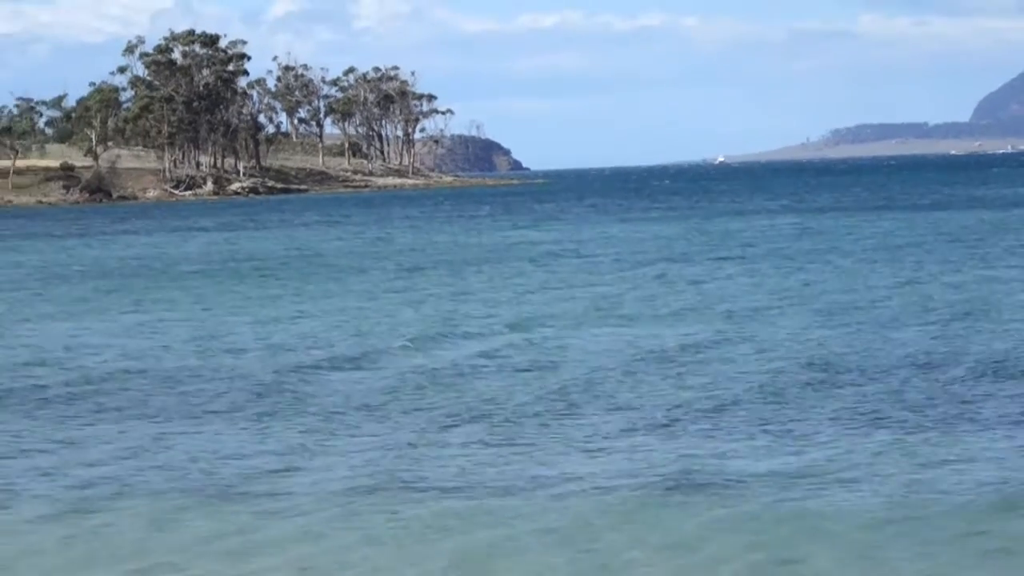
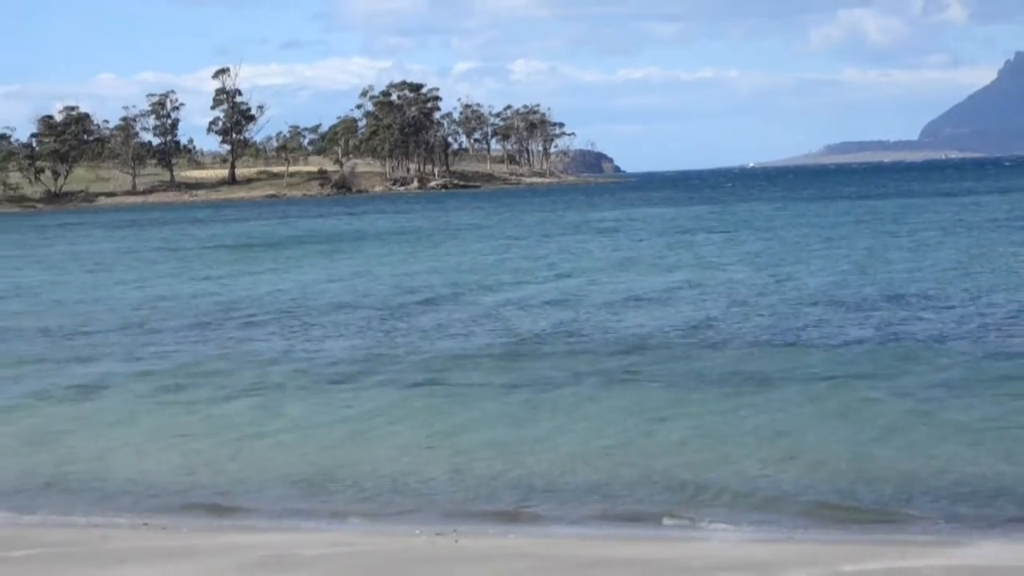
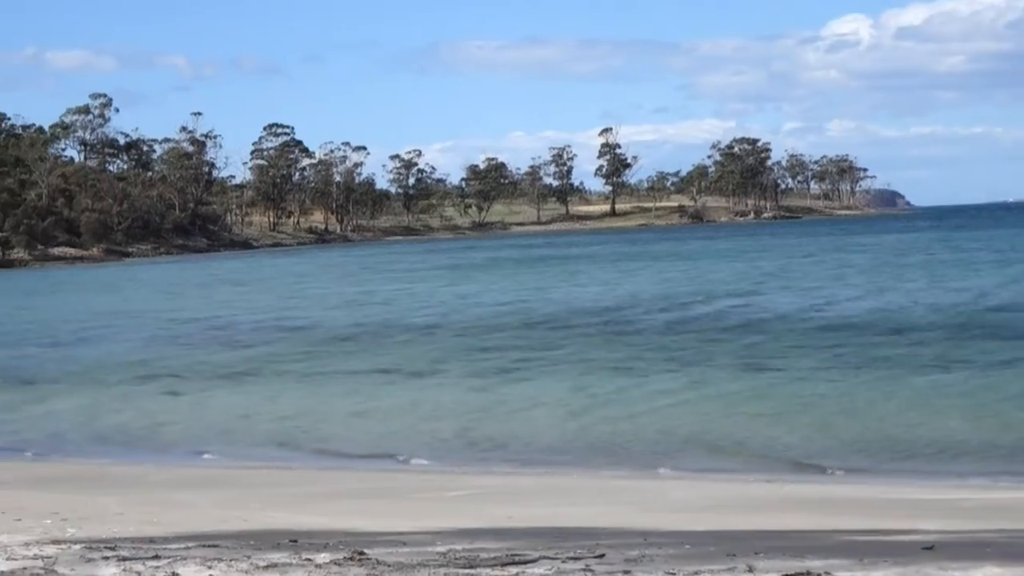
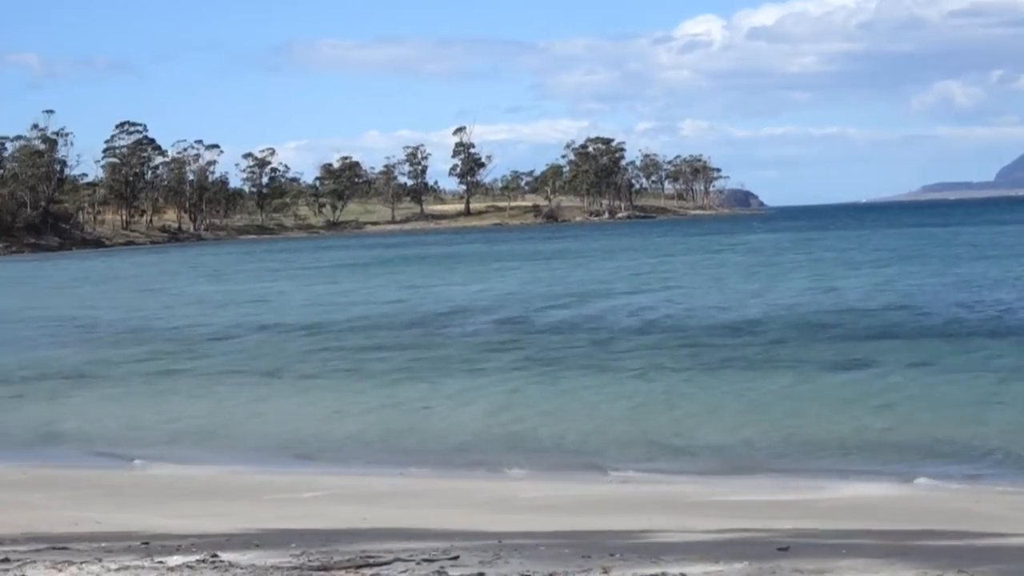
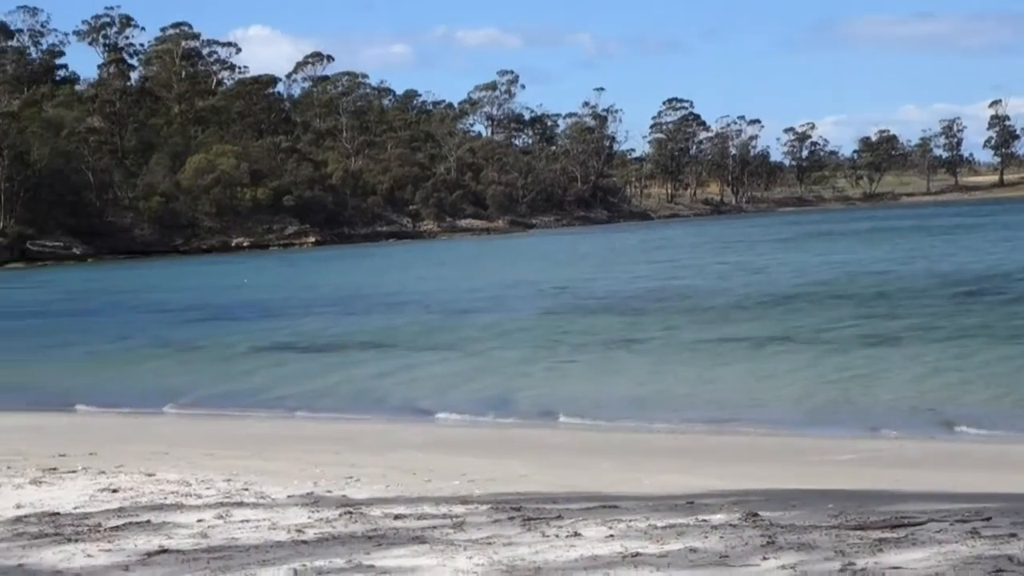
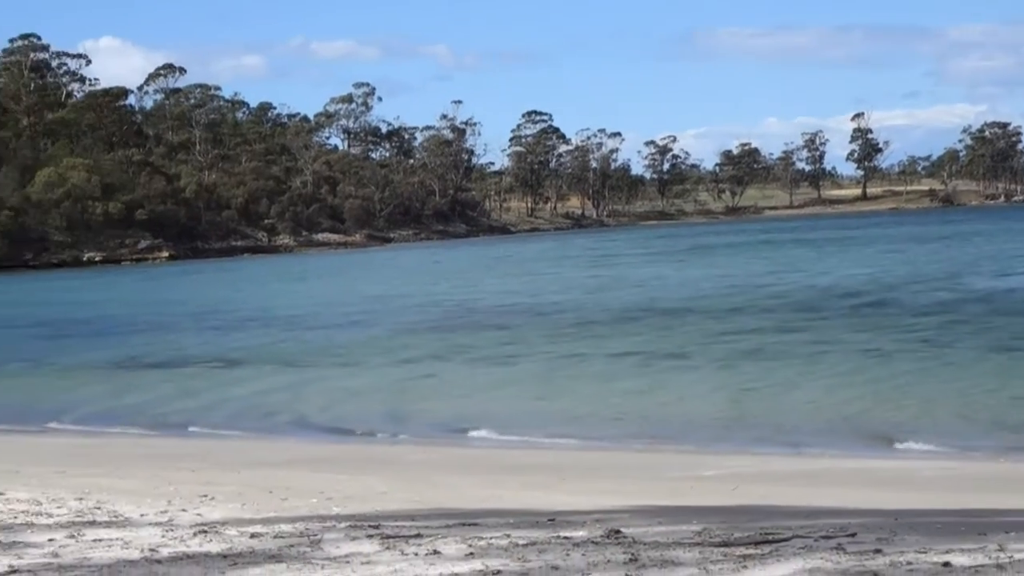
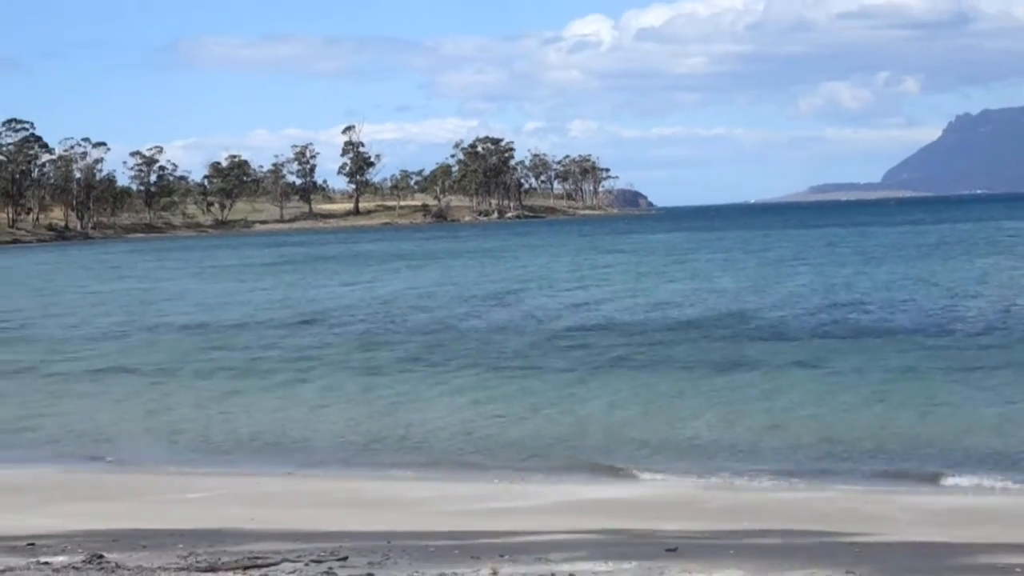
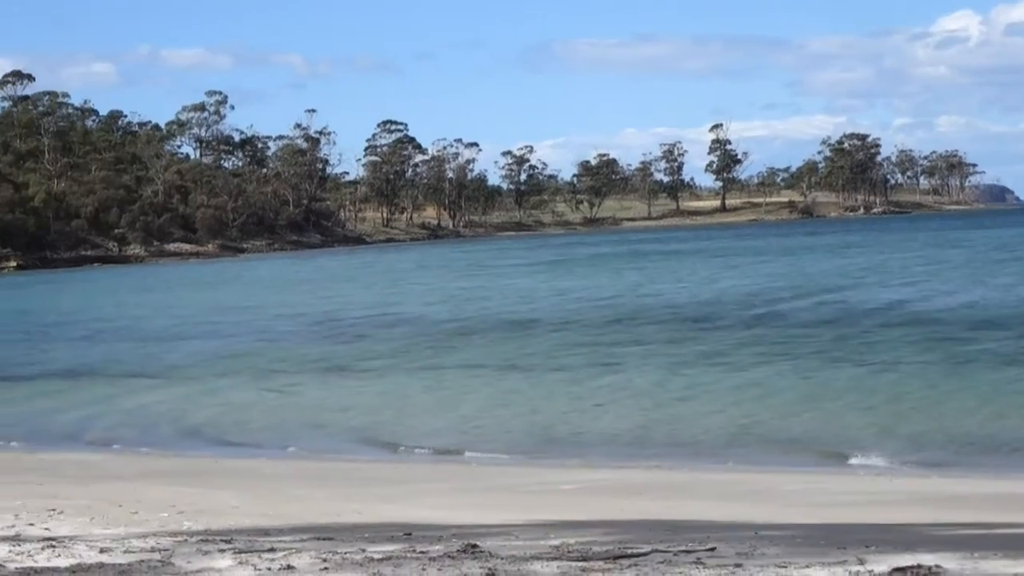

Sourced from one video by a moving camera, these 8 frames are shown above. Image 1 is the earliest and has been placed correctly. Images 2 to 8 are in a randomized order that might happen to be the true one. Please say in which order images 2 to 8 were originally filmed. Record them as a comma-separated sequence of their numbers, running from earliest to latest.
2, 7, 4, 3, 8, 6, 5
